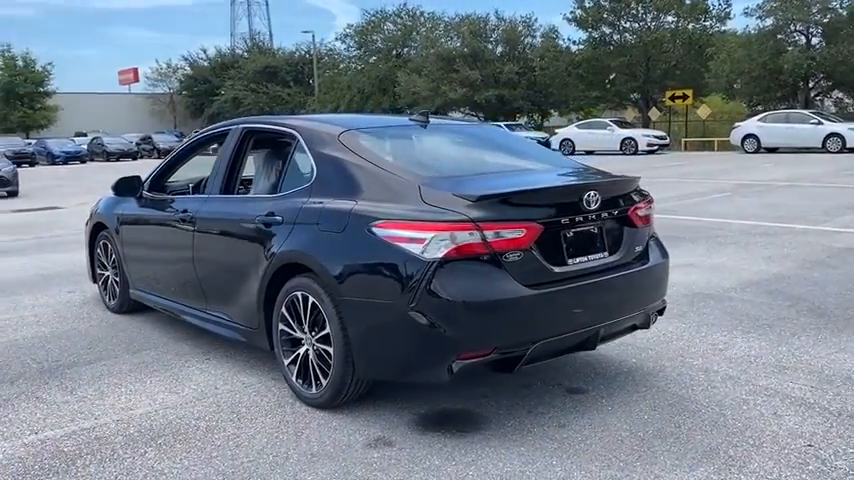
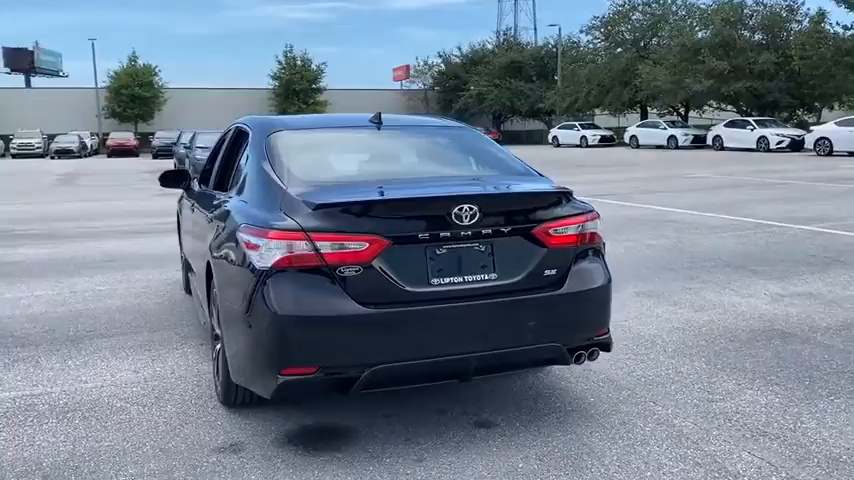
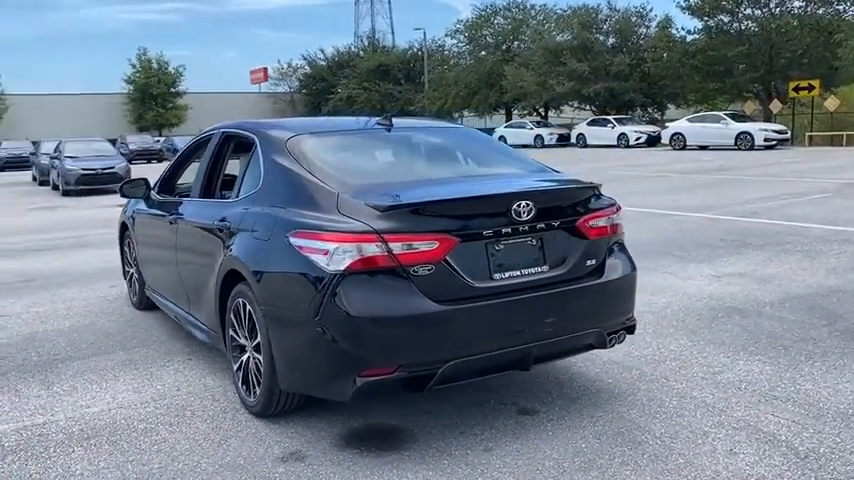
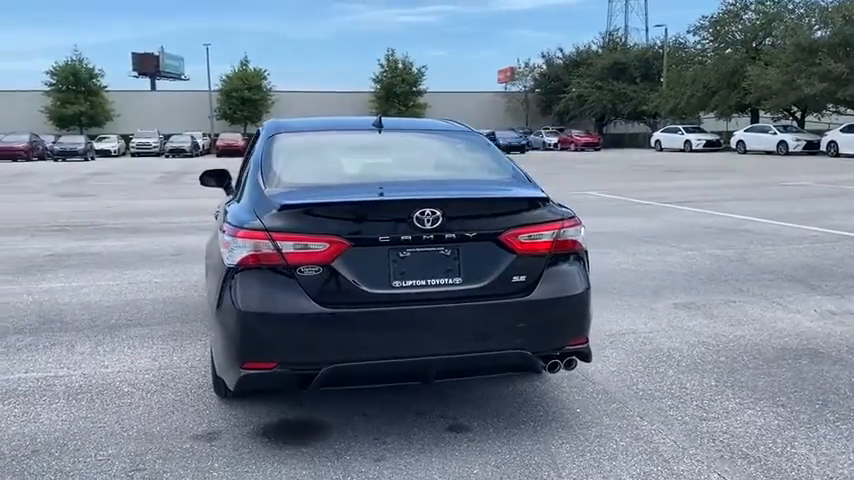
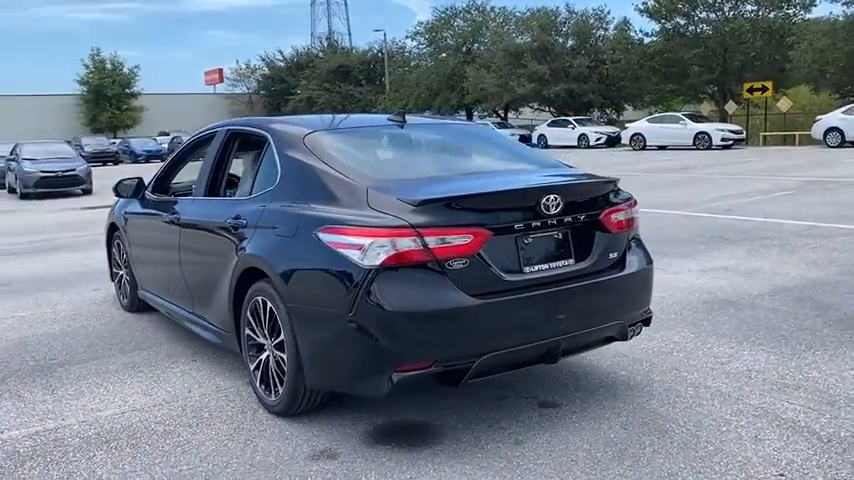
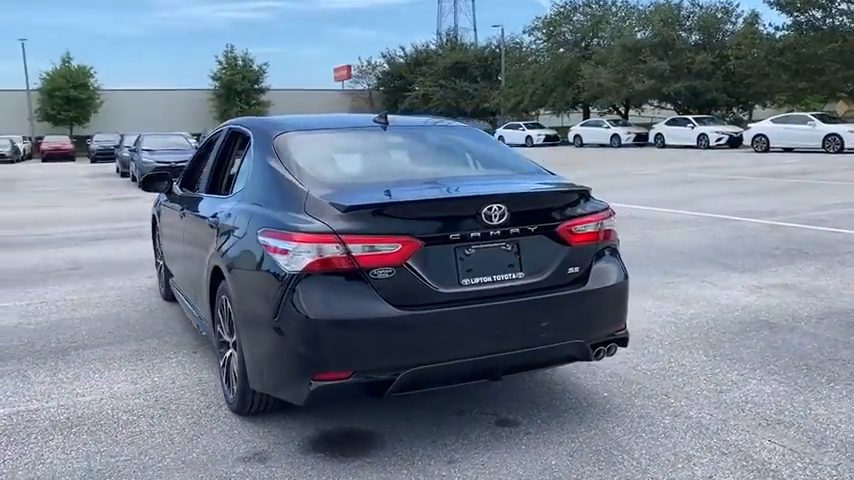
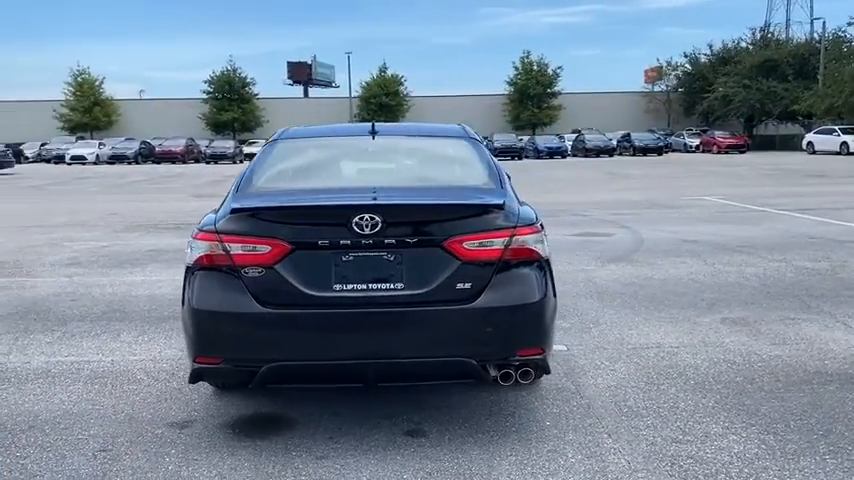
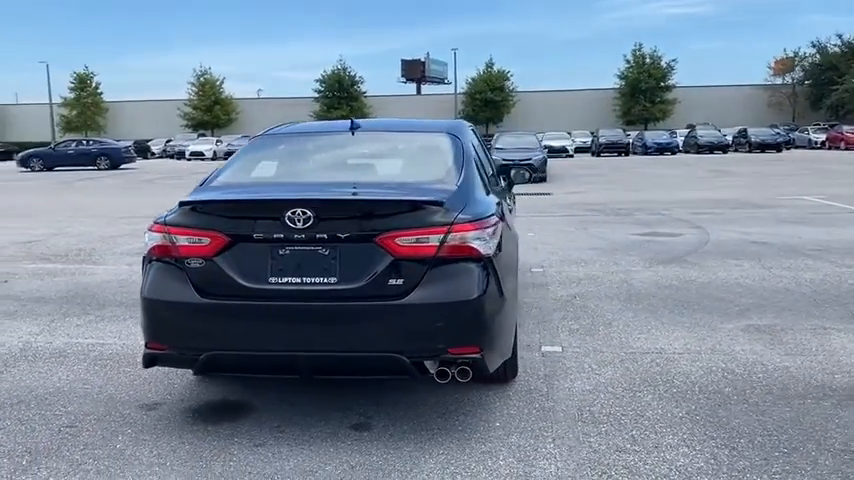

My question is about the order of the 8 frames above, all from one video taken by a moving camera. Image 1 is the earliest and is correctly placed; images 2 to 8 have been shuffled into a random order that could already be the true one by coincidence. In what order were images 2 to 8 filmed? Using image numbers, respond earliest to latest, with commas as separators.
5, 3, 6, 2, 4, 7, 8
